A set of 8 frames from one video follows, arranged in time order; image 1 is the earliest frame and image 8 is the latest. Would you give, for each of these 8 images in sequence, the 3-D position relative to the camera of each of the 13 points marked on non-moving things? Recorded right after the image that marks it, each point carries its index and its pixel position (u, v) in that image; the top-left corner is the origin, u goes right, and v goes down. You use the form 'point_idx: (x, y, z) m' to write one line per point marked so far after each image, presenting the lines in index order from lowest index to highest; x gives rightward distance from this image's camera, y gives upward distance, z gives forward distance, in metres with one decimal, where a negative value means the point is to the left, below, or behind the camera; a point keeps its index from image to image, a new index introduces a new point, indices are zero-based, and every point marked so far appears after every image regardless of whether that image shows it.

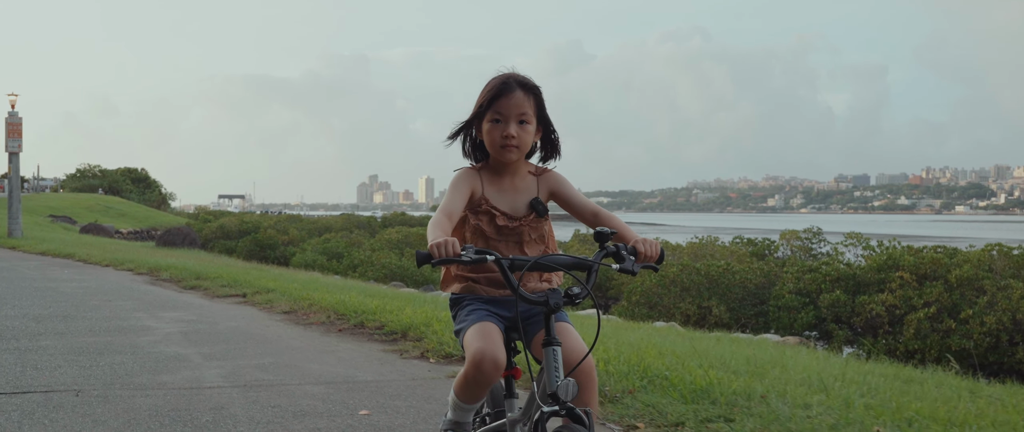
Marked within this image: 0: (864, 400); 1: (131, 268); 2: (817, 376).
0: (+1.5, -0.8, +5.0) m
1: (-4.7, -0.6, +14.4) m
2: (+1.6, -0.8, +5.9) m
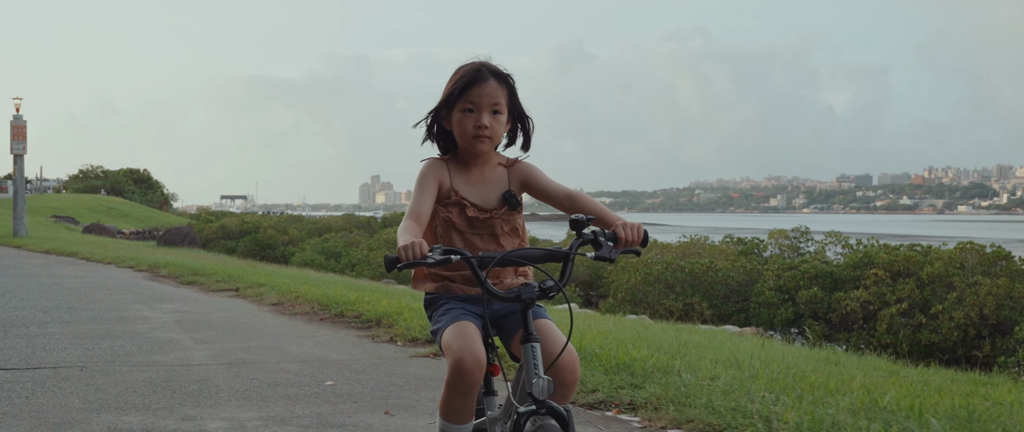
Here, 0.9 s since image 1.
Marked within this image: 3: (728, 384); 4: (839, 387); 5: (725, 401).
0: (+1.2, -0.7, +5.7) m
1: (-4.9, -0.6, +15.2) m
2: (+1.4, -0.8, +6.6) m
3: (+0.9, -0.7, +4.9) m
4: (+1.5, -0.8, +5.3) m
5: (+0.8, -0.7, +4.3) m
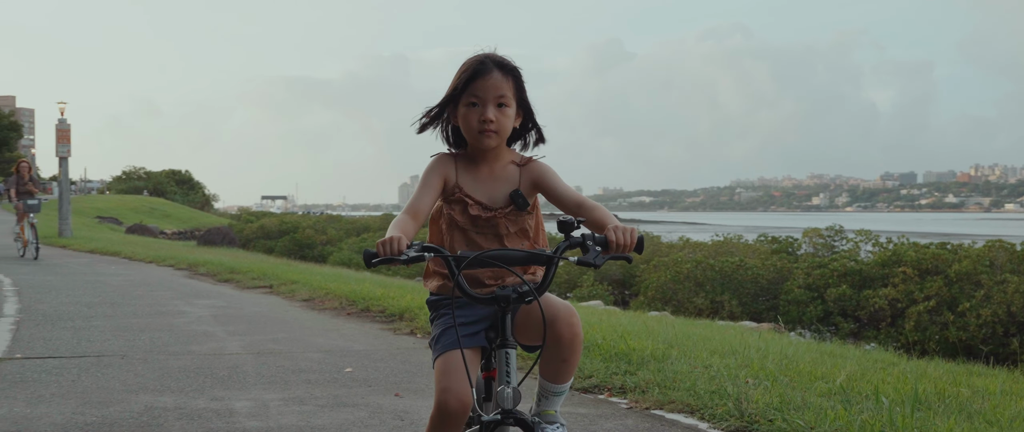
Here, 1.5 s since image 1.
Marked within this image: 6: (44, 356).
0: (+1.3, -0.7, +6.0) m
1: (-4.5, -0.6, +15.7) m
2: (+1.4, -0.8, +6.9) m
3: (+0.9, -0.7, +5.3) m
4: (+1.5, -0.7, +5.6) m
5: (+0.8, -0.7, +4.7) m
6: (-2.3, -0.7, +5.9) m
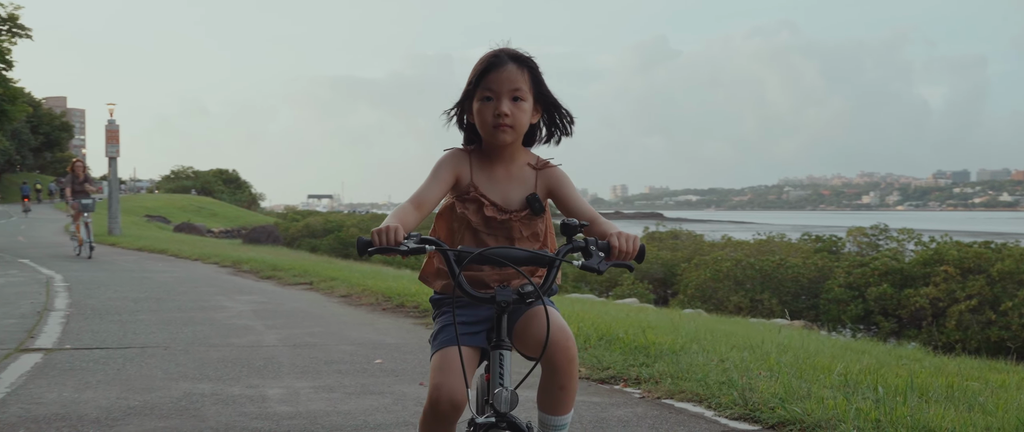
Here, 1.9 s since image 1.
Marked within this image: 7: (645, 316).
0: (+1.4, -0.7, +6.2) m
1: (-4.0, -0.6, +16.1) m
2: (+1.6, -0.8, +7.1) m
3: (+1.0, -0.7, +5.5) m
4: (+1.6, -0.7, +5.8) m
5: (+0.9, -0.7, +4.9) m
6: (-2.2, -0.7, +6.2) m
7: (+1.0, -0.7, +8.8) m
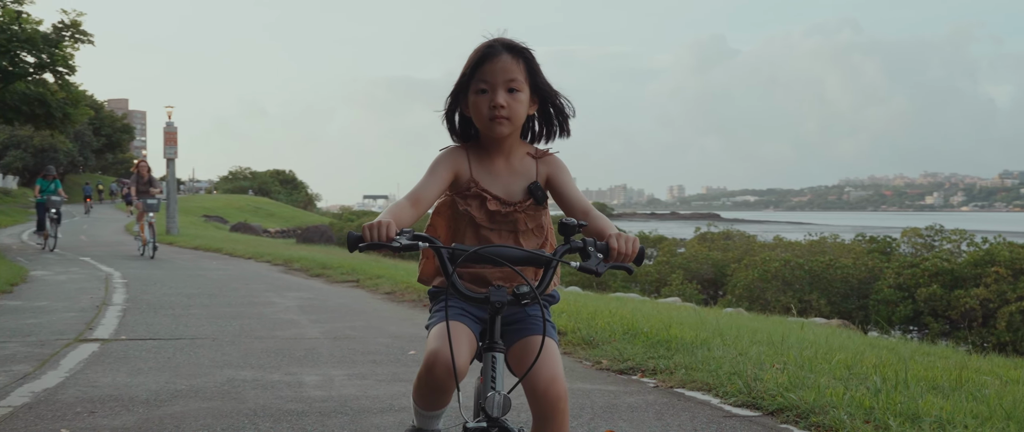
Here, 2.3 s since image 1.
0: (+1.6, -0.7, +6.4) m
1: (-3.4, -0.6, +16.6) m
2: (+1.8, -0.8, +7.3) m
3: (+1.1, -0.7, +5.7) m
4: (+1.7, -0.7, +6.0) m
5: (+0.9, -0.7, +5.2) m
6: (-2.0, -0.7, +6.6) m
7: (+1.3, -0.7, +9.0) m
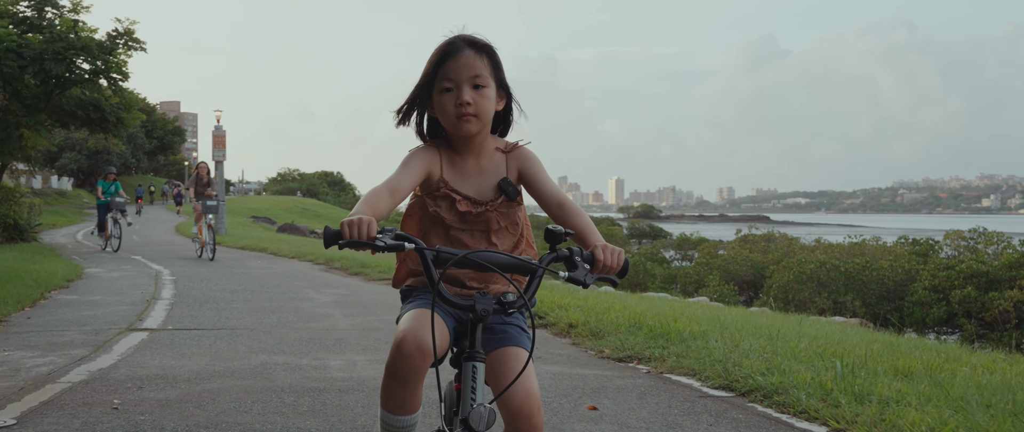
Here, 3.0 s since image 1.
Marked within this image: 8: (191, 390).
0: (+1.6, -0.7, +6.9) m
1: (-2.9, -0.6, +17.2) m
2: (+1.9, -0.8, +7.8) m
3: (+1.2, -0.7, +6.2) m
4: (+1.8, -0.7, +6.5) m
5: (+1.0, -0.7, +5.6) m
6: (-2.0, -0.7, +7.2) m
7: (+1.5, -0.7, +9.5) m
8: (-1.3, -0.7, +4.6) m
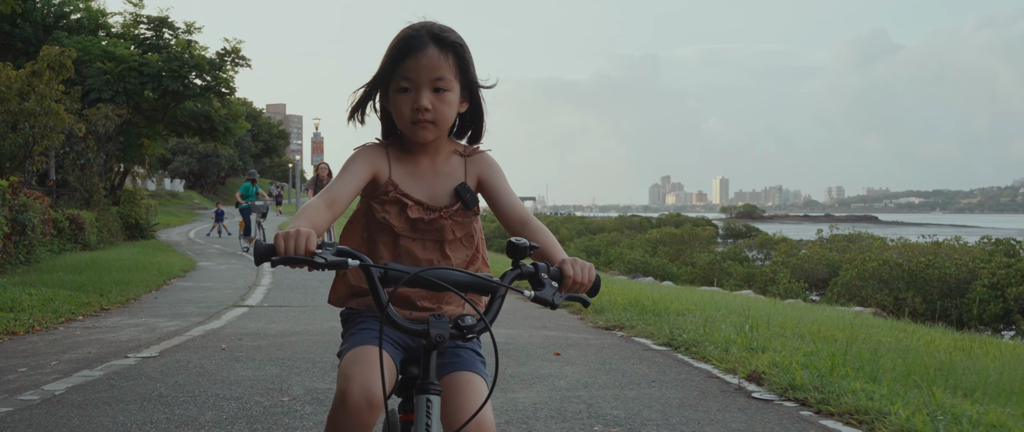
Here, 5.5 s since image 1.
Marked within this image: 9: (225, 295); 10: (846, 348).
0: (+1.8, -0.7, +8.5) m
1: (-1.9, -0.6, +19.2) m
2: (+2.1, -0.8, +9.3) m
3: (+1.3, -0.7, +7.8) m
4: (+1.9, -0.7, +8.0) m
5: (+1.0, -0.7, +7.3) m
6: (-1.8, -0.7, +9.1) m
7: (+1.8, -0.8, +11.1) m
8: (-1.3, -0.7, +6.5) m
9: (-2.5, -0.7, +10.2) m
10: (+1.7, -0.7, +6.1) m
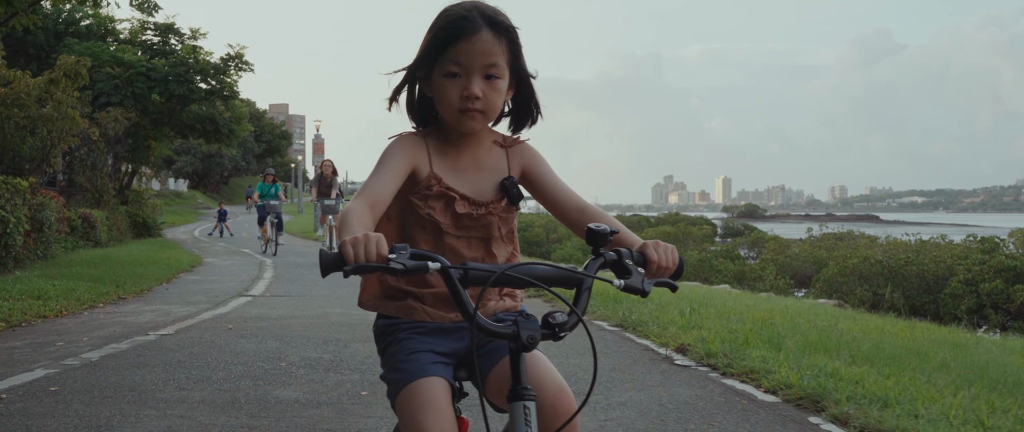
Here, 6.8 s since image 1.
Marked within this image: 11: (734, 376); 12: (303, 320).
0: (+1.6, -0.7, +9.4) m
1: (-2.0, -0.6, +20.1) m
2: (+2.0, -0.8, +10.2) m
3: (+1.1, -0.7, +8.7) m
4: (+1.7, -0.7, +8.9) m
5: (+0.8, -0.6, +8.2) m
6: (-1.9, -0.7, +10.0) m
7: (+1.7, -0.7, +12.0) m
8: (-1.5, -0.7, +7.4) m
9: (-2.7, -0.7, +11.1) m
10: (+1.5, -0.7, +7.0) m
11: (+1.0, -0.7, +5.1) m
12: (-1.3, -0.7, +7.6) m
